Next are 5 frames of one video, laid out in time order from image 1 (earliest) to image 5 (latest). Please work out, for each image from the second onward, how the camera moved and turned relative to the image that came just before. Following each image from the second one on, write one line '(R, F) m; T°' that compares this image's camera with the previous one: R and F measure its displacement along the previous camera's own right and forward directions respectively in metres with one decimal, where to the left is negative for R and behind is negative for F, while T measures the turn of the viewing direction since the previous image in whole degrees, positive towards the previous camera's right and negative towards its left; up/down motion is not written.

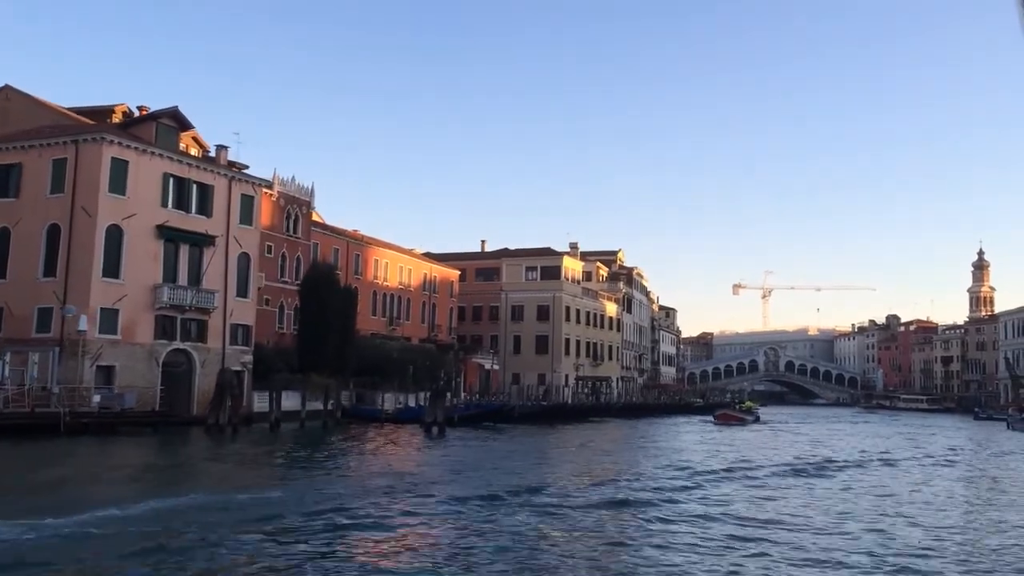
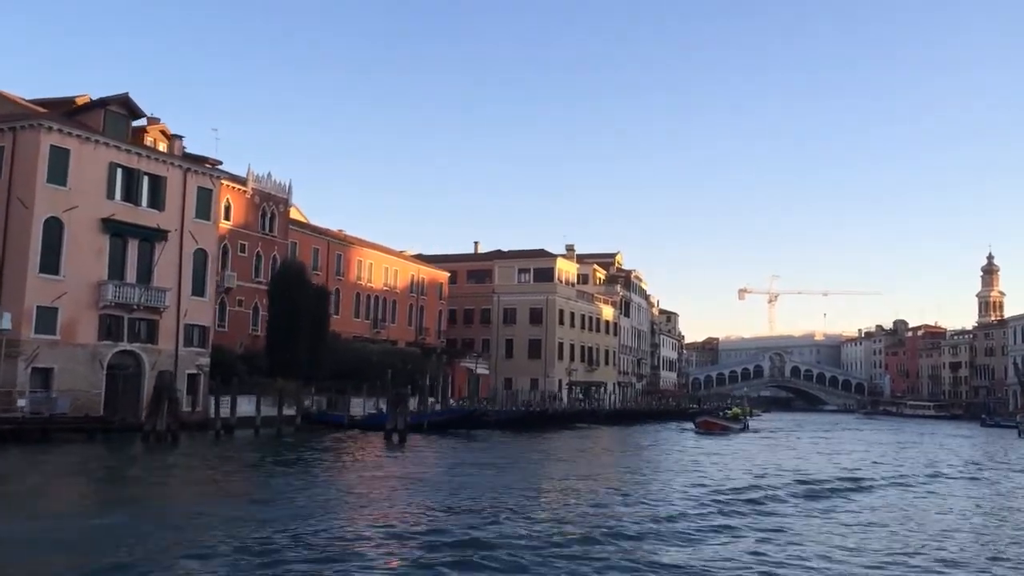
(+1.4, +2.4) m; 0°
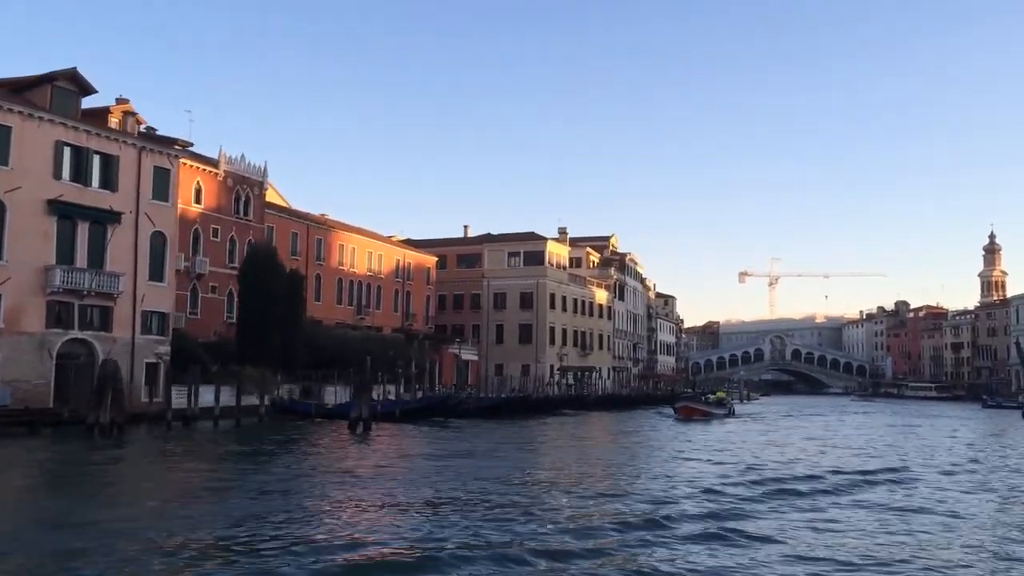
(+1.0, +1.9) m; 0°
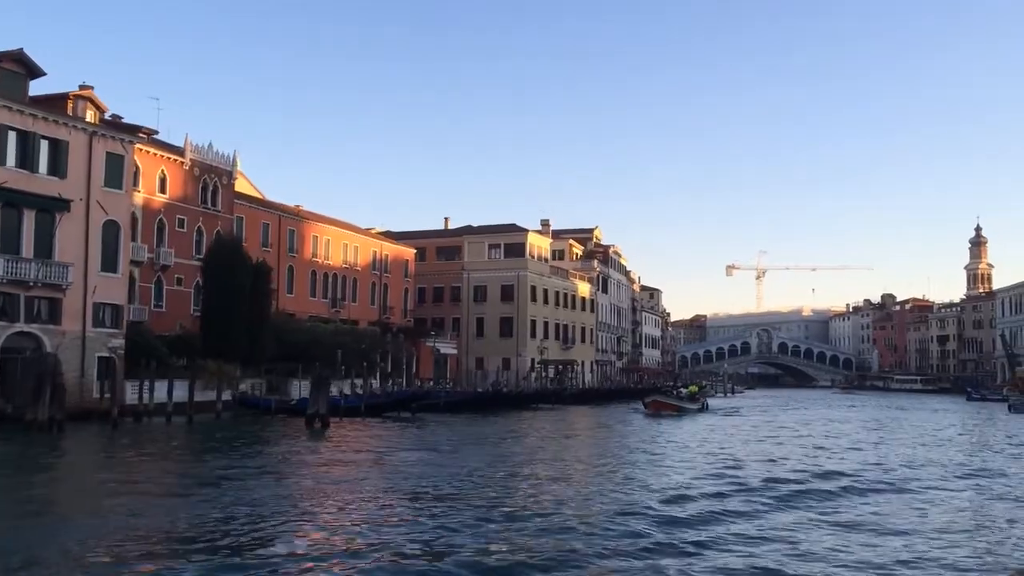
(+0.7, +1.3) m; +1°
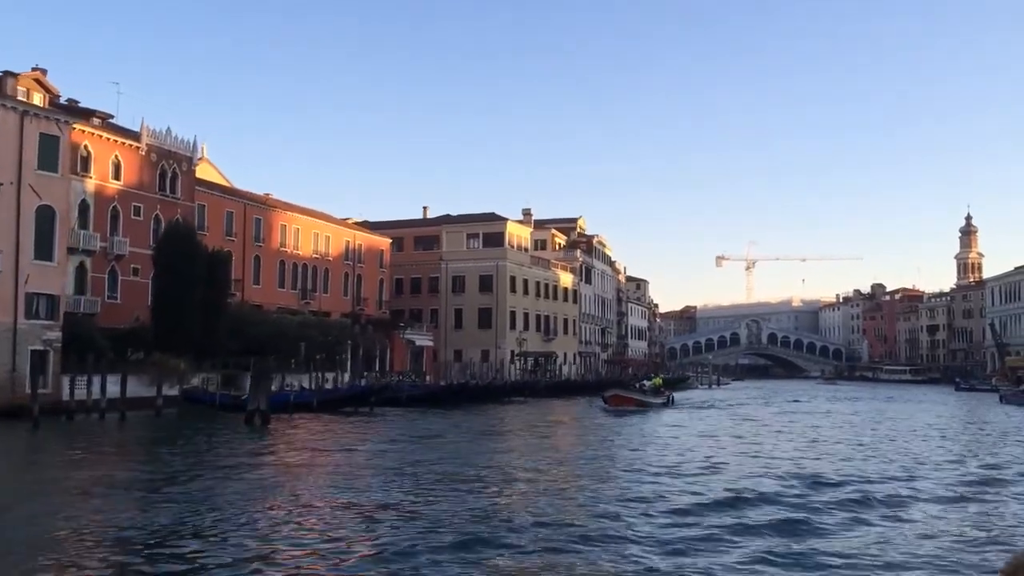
(+1.1, +1.9) m; 0°
